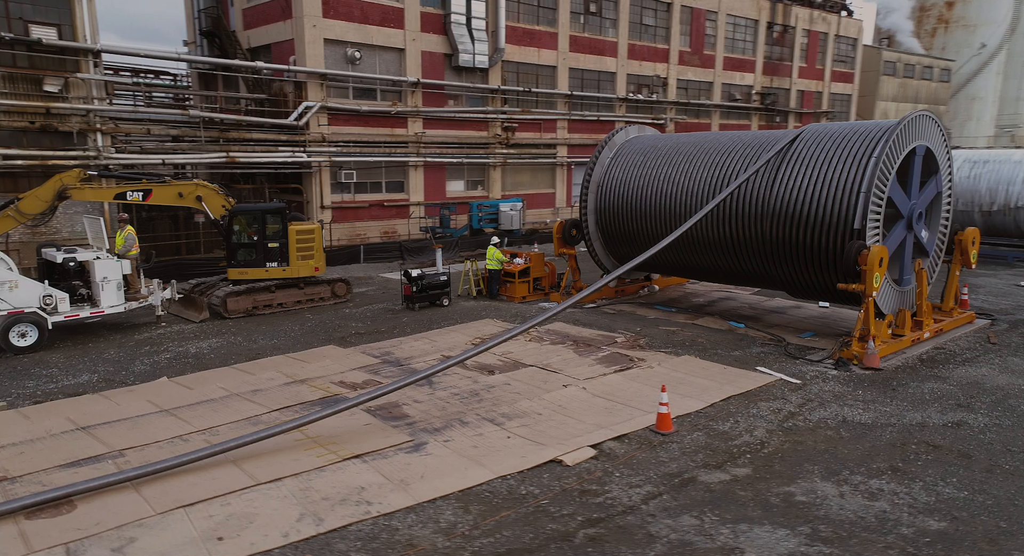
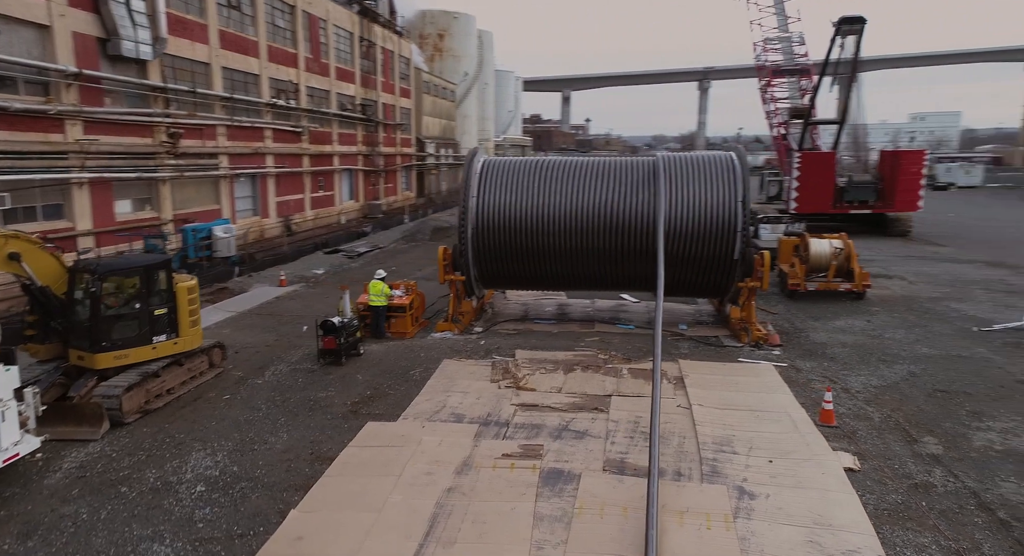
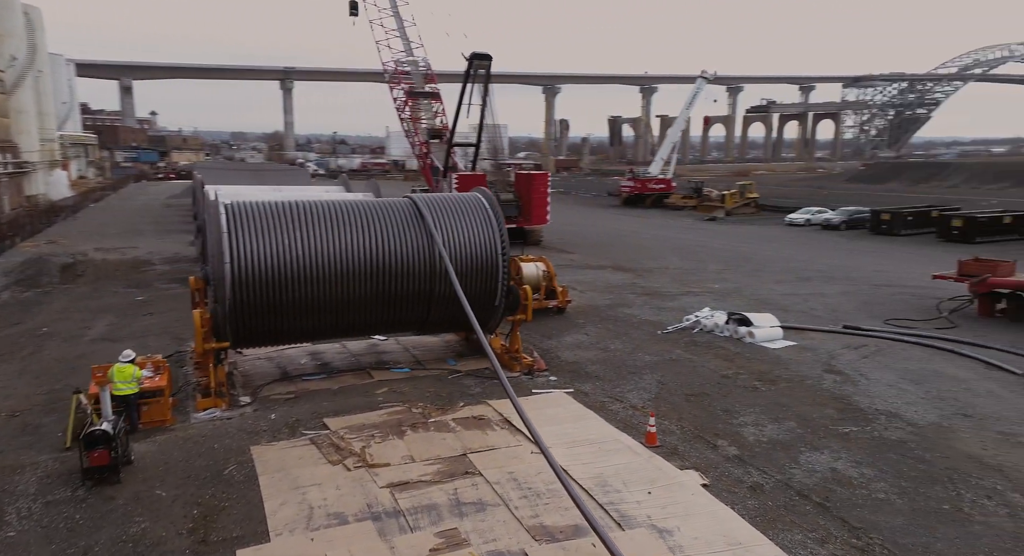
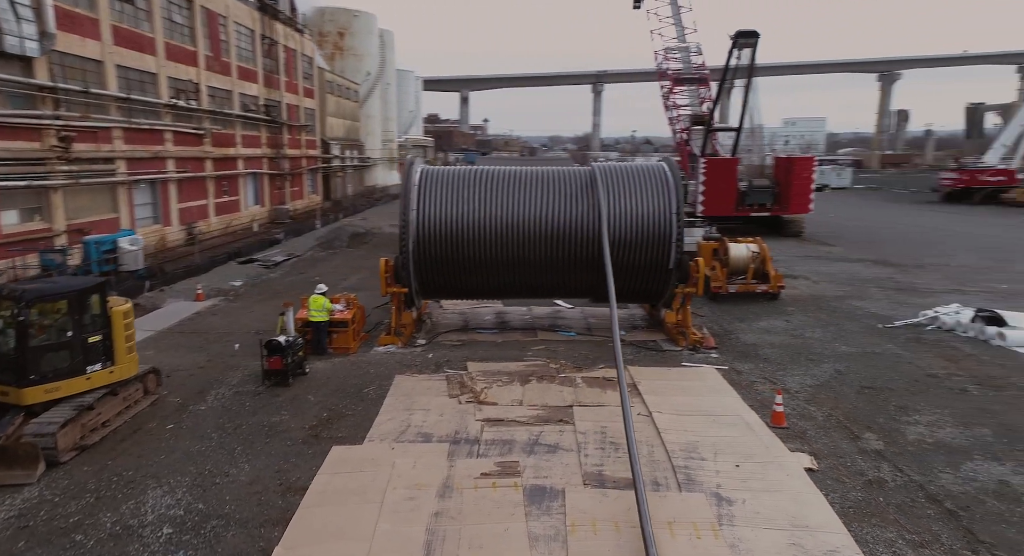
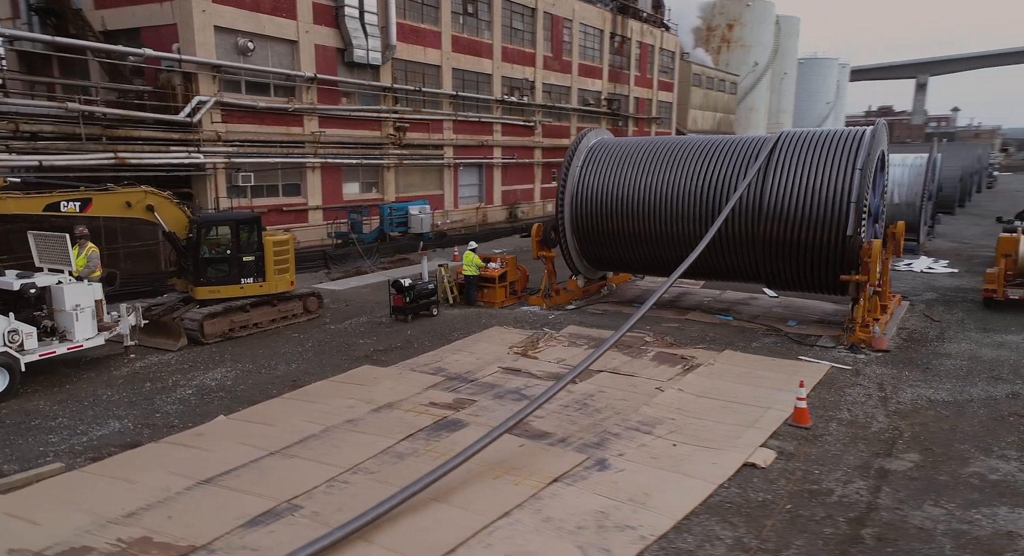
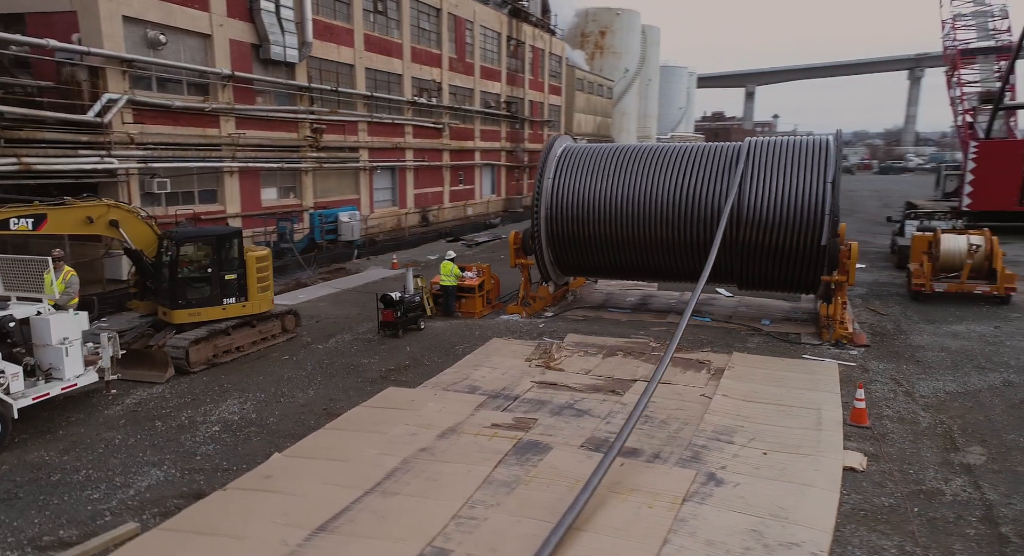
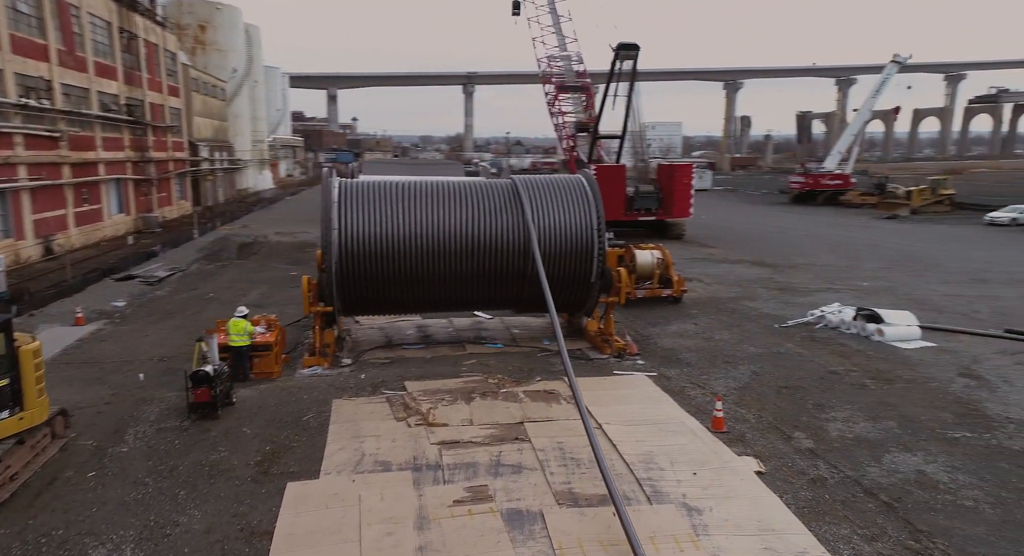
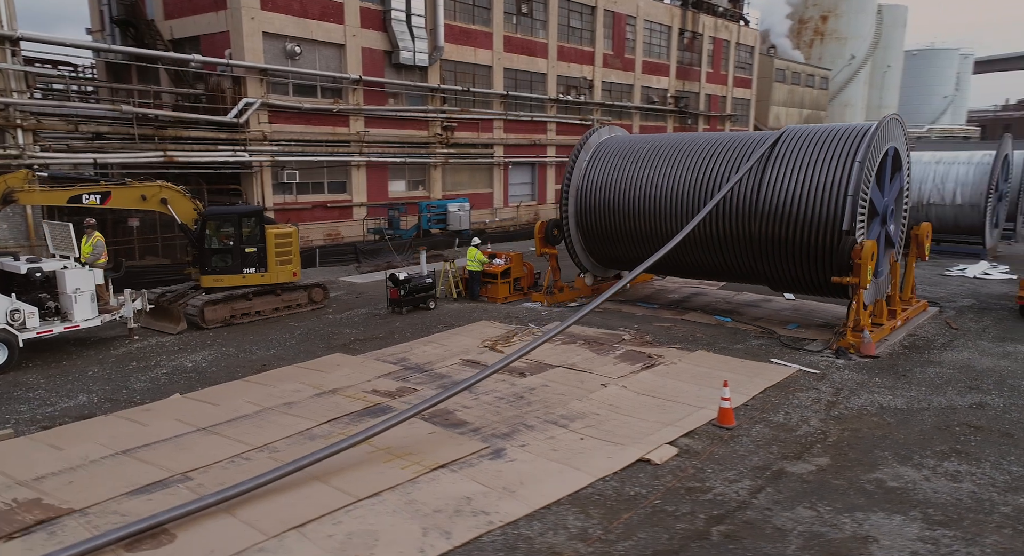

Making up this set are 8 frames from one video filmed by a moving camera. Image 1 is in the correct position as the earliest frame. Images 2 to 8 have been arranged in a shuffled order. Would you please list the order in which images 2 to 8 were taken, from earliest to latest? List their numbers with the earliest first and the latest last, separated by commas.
8, 5, 6, 2, 4, 7, 3
